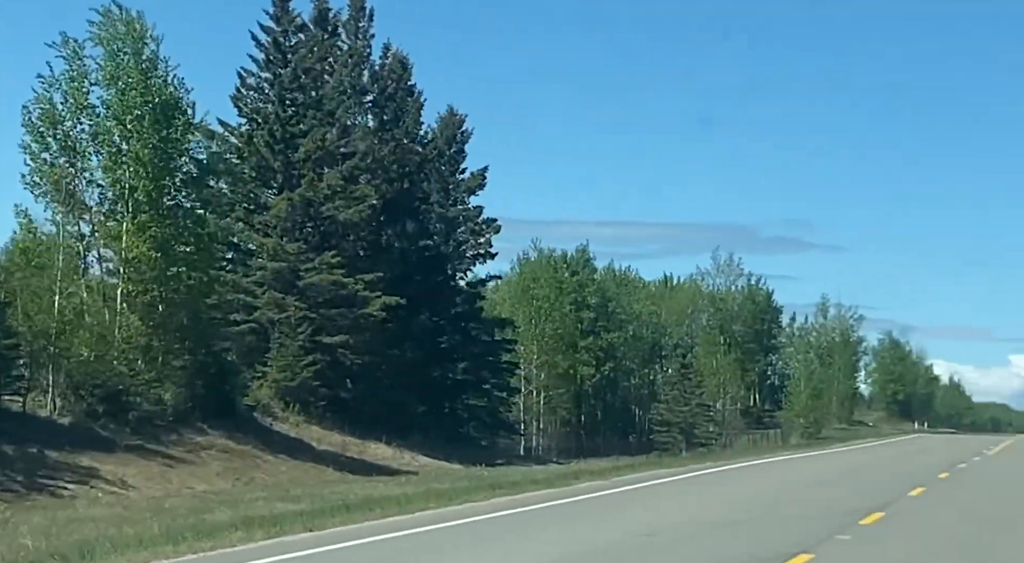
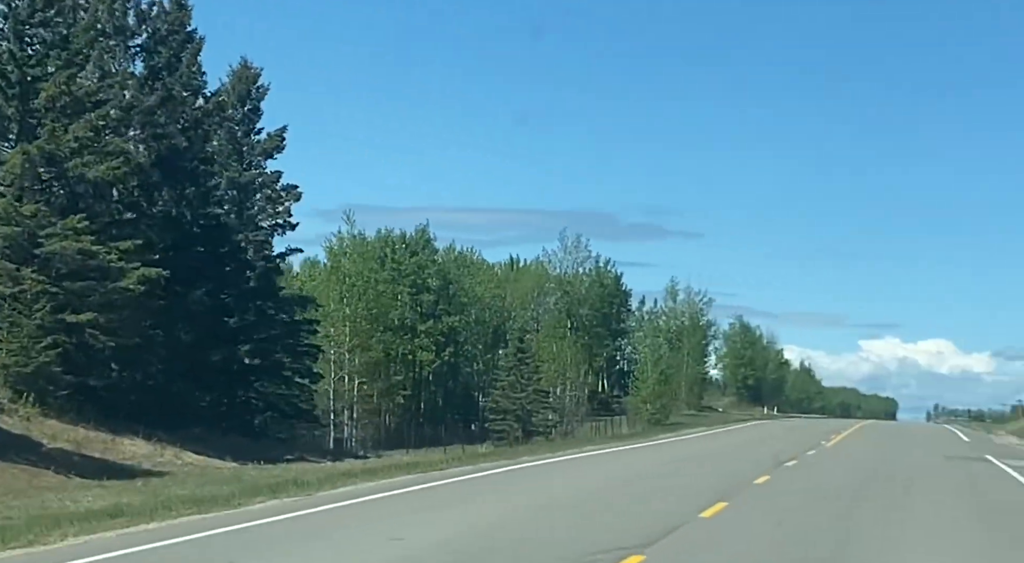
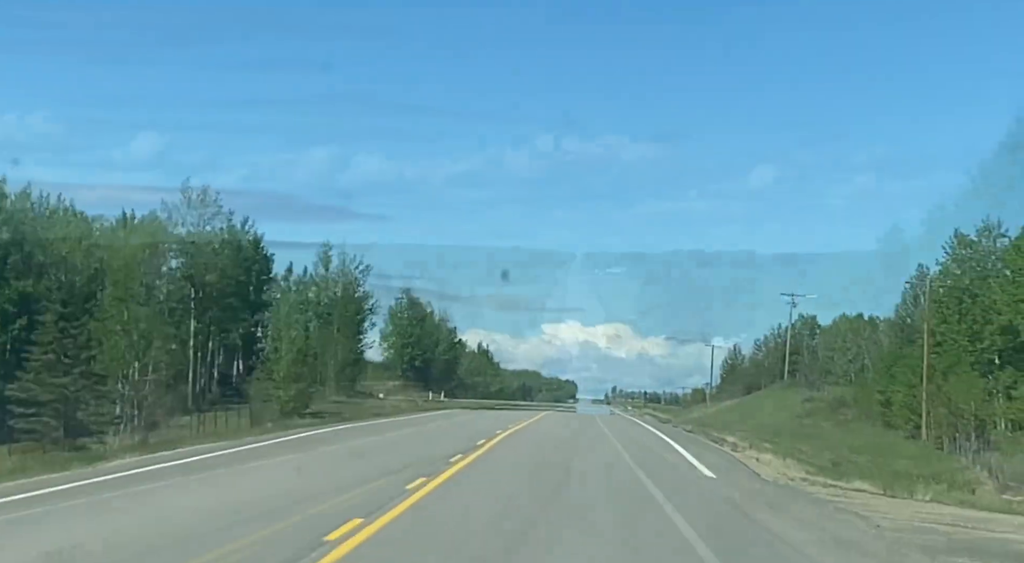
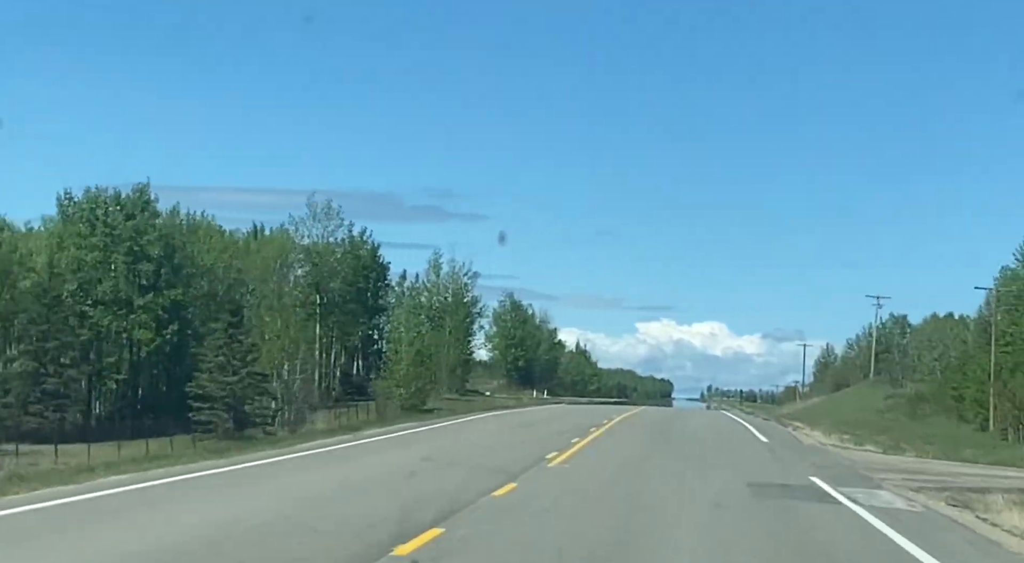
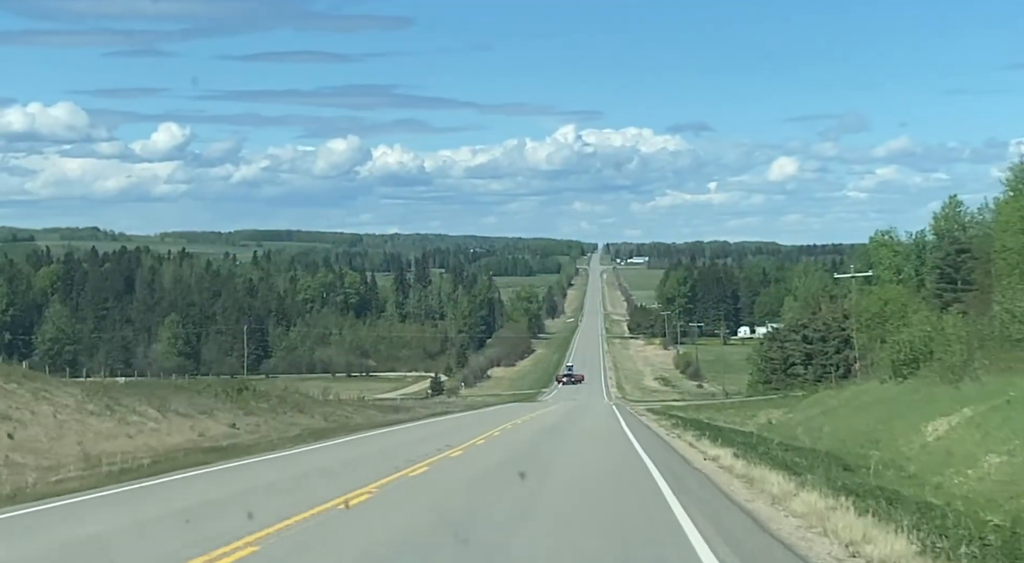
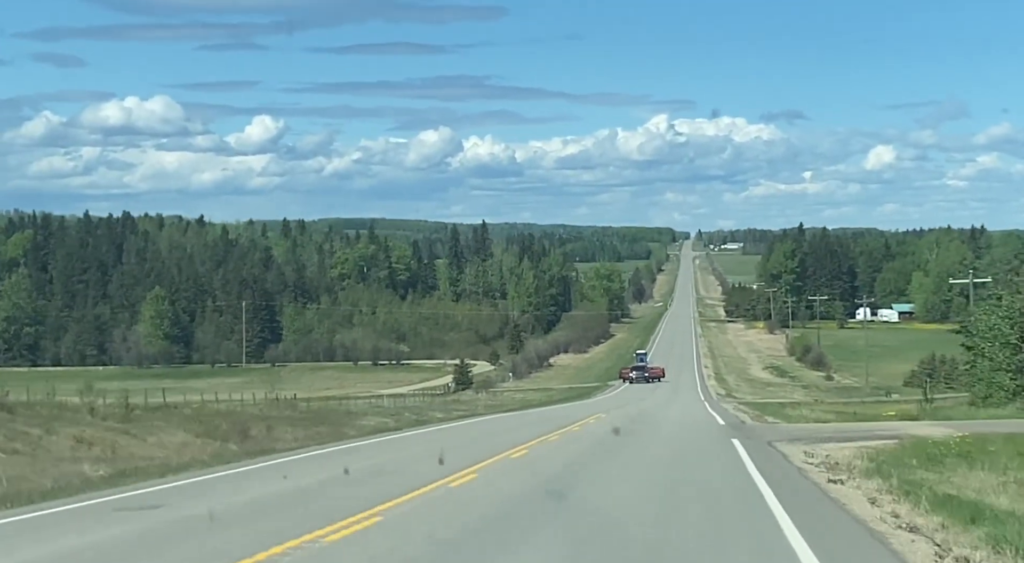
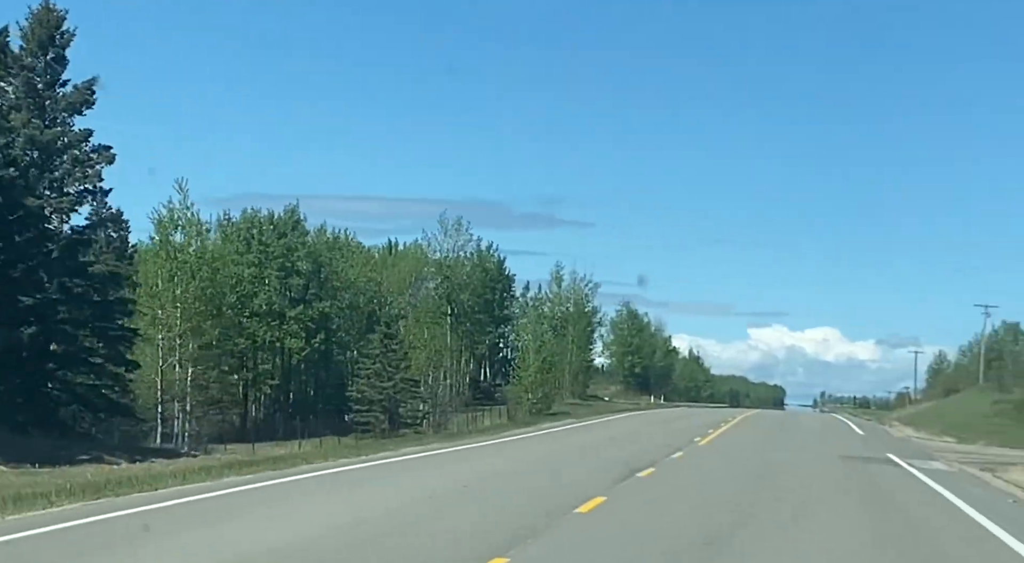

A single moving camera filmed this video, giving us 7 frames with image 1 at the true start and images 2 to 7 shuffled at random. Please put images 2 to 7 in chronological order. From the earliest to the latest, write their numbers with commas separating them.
2, 7, 4, 3, 5, 6
